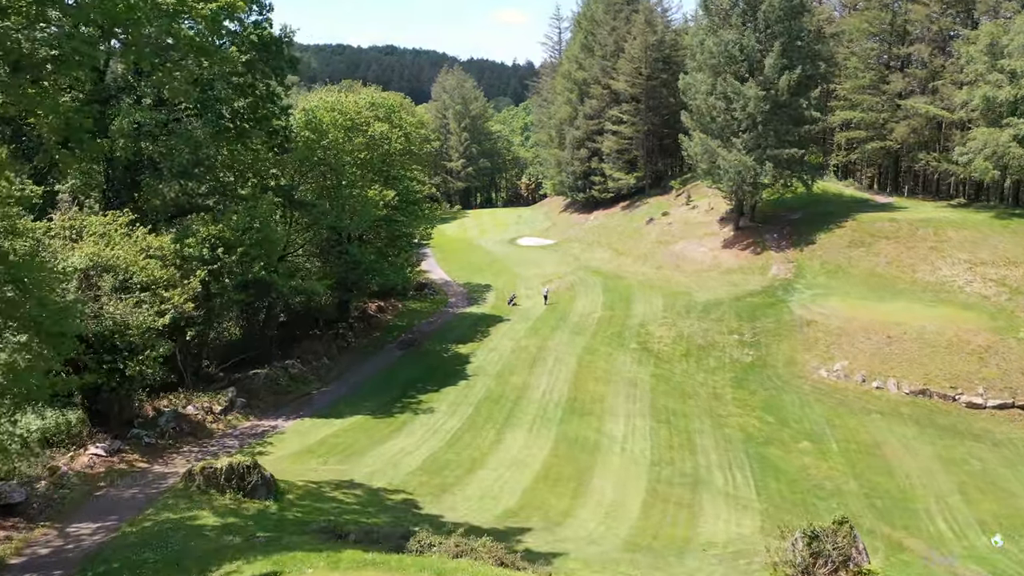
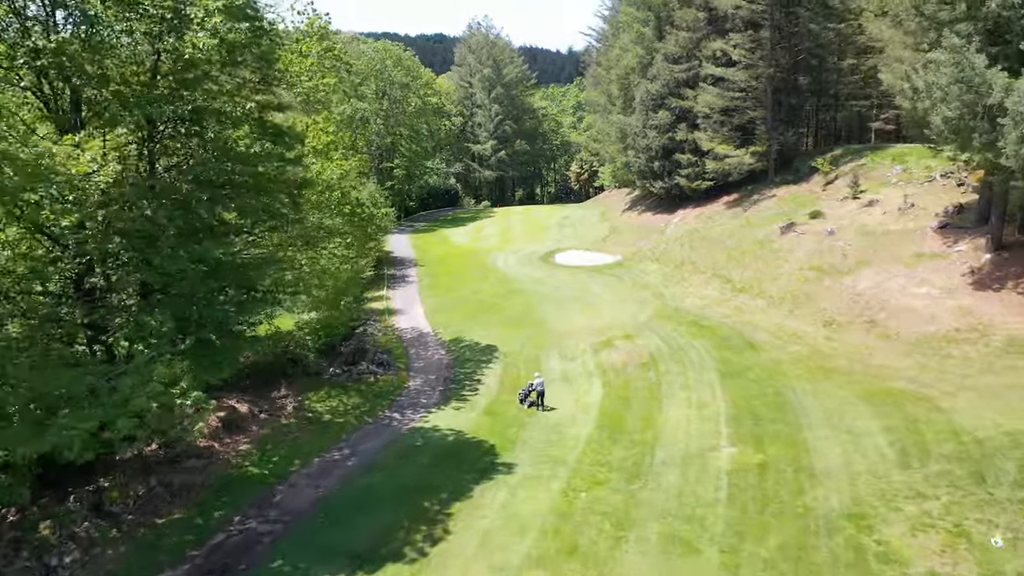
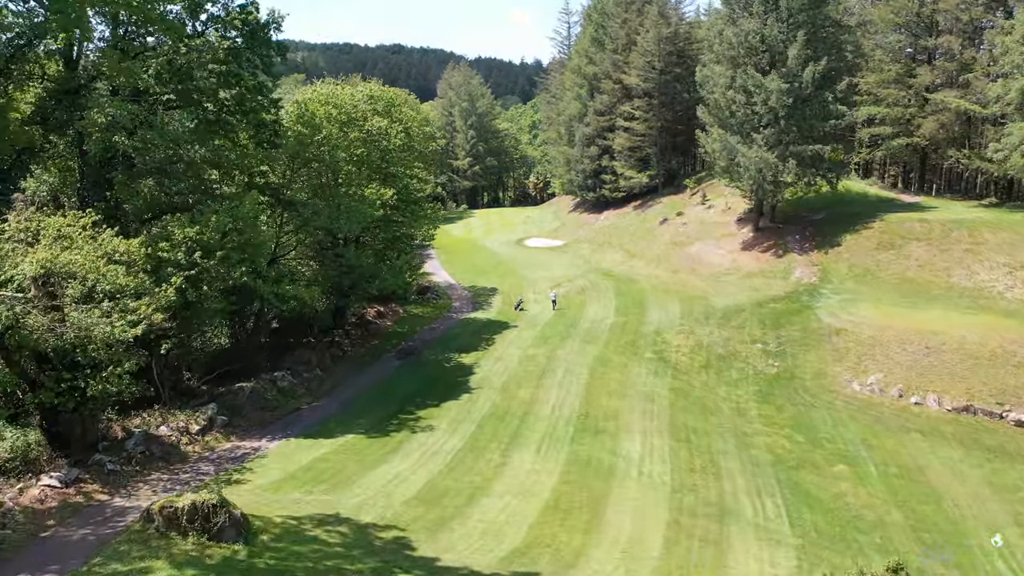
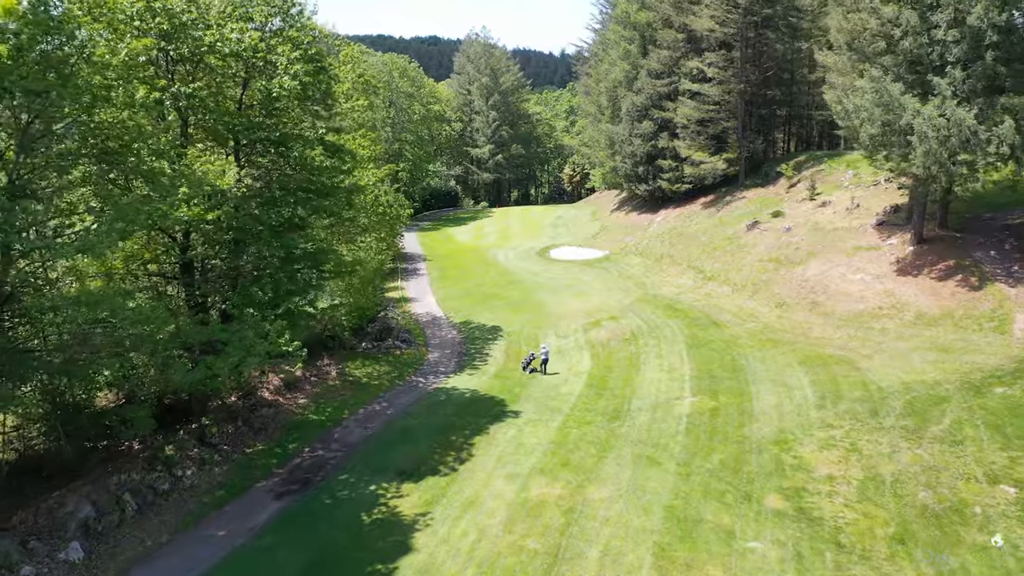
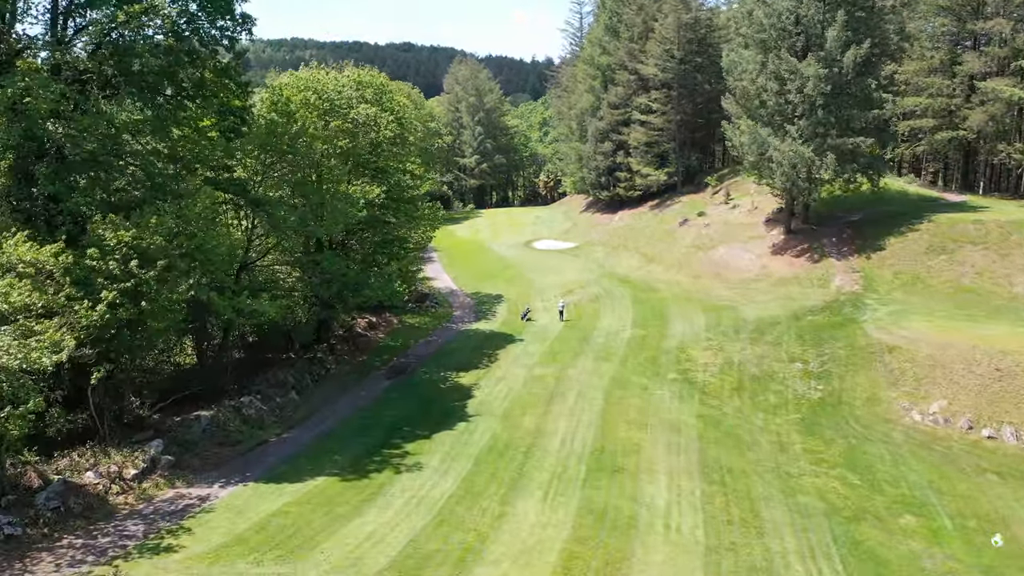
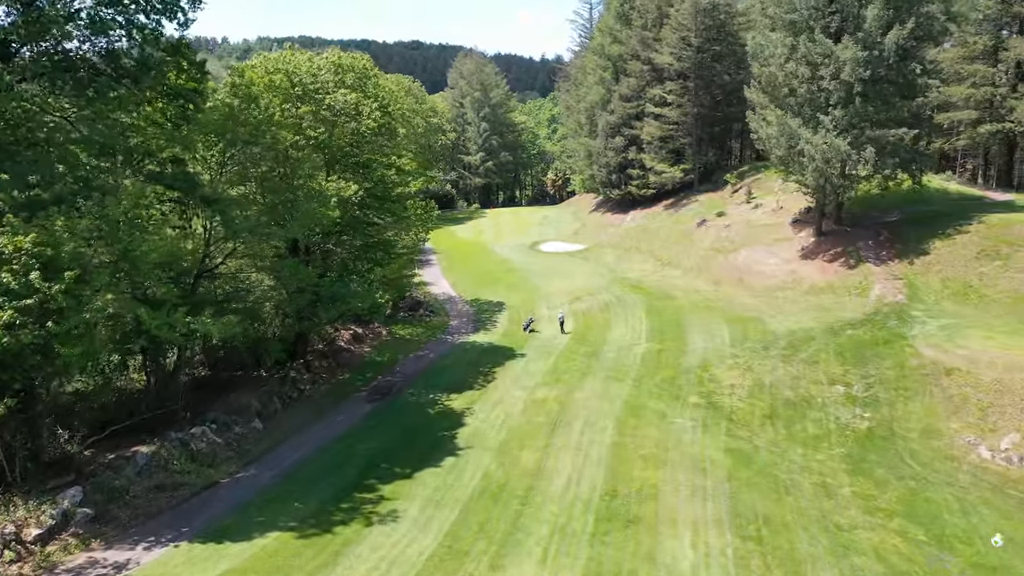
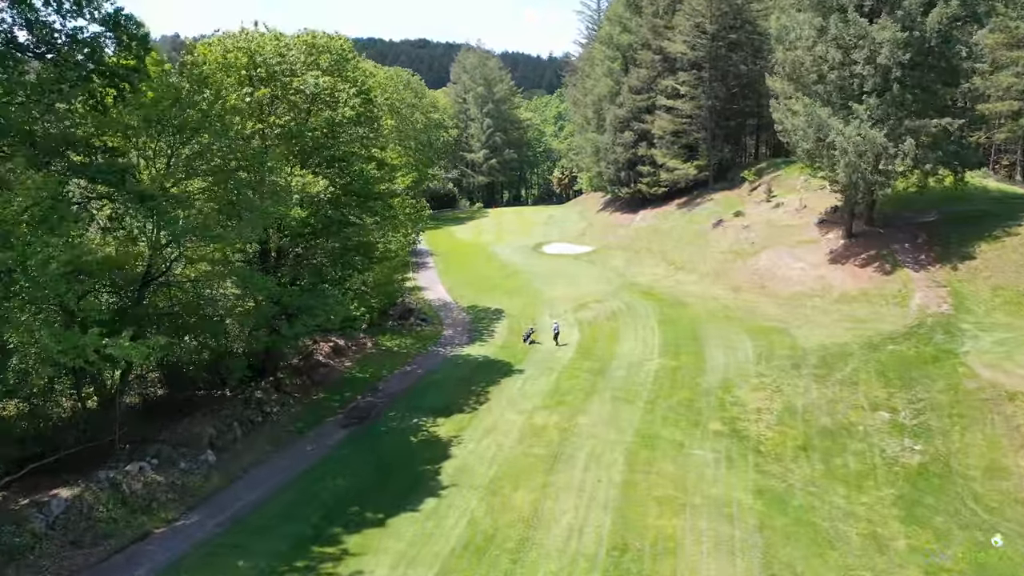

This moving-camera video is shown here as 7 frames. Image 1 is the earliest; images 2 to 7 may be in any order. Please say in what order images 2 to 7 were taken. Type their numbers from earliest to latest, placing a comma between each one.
3, 5, 6, 7, 4, 2
